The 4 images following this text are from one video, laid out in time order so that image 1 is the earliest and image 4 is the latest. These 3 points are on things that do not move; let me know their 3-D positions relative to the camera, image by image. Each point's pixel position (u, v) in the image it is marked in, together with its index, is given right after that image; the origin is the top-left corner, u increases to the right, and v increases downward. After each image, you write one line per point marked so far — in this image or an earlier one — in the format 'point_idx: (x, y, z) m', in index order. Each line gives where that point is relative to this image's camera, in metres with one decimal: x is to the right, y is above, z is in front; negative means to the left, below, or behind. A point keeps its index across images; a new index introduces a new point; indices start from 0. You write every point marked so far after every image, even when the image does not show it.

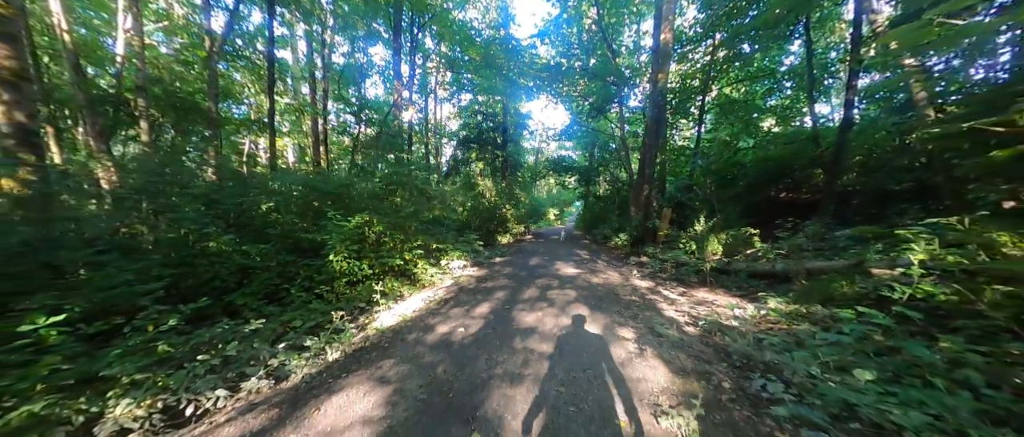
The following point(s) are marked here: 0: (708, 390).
0: (+1.5, -1.3, +2.2) m
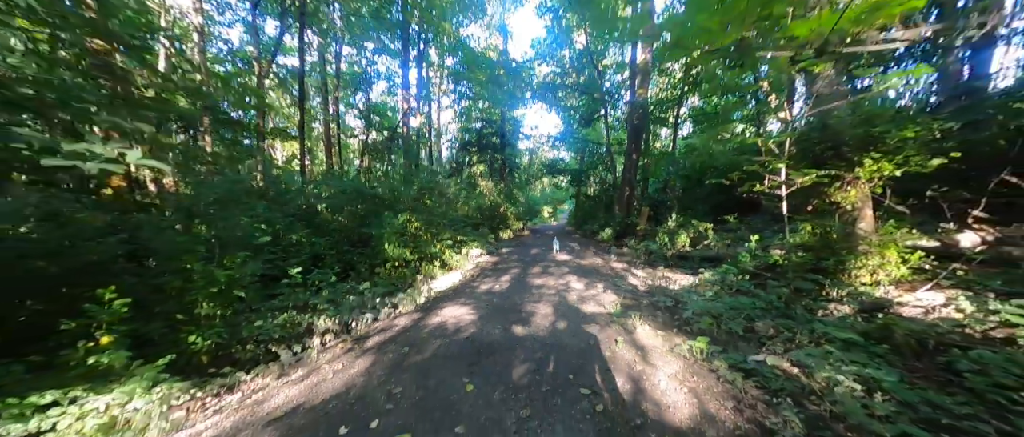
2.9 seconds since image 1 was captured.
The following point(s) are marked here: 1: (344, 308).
0: (+1.9, -1.3, +4.4) m
1: (-2.9, -1.5, +5.0) m
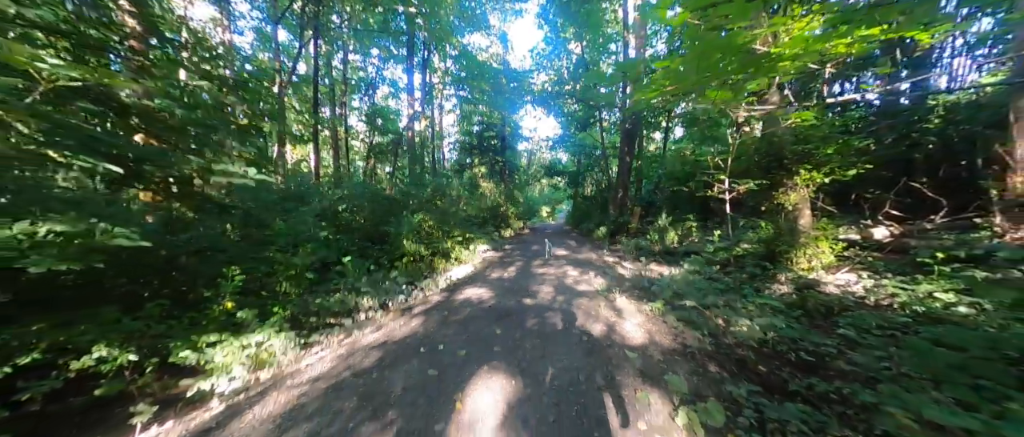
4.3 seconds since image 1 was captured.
0: (+2.0, -1.2, +5.5) m
1: (-2.7, -1.5, +6.0) m
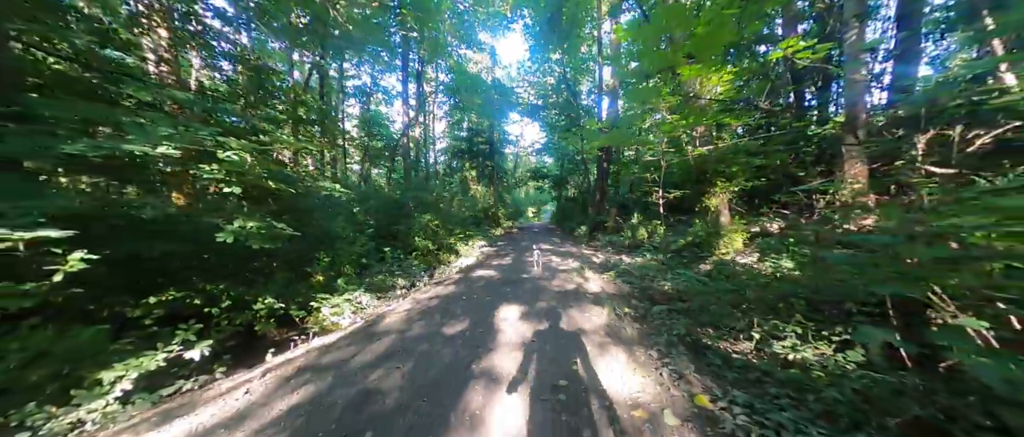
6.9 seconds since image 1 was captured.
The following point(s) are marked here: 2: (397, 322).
0: (+2.0, -1.2, +7.5) m
1: (-2.8, -1.5, +7.8) m
2: (-1.5, -1.3, +3.7) m
